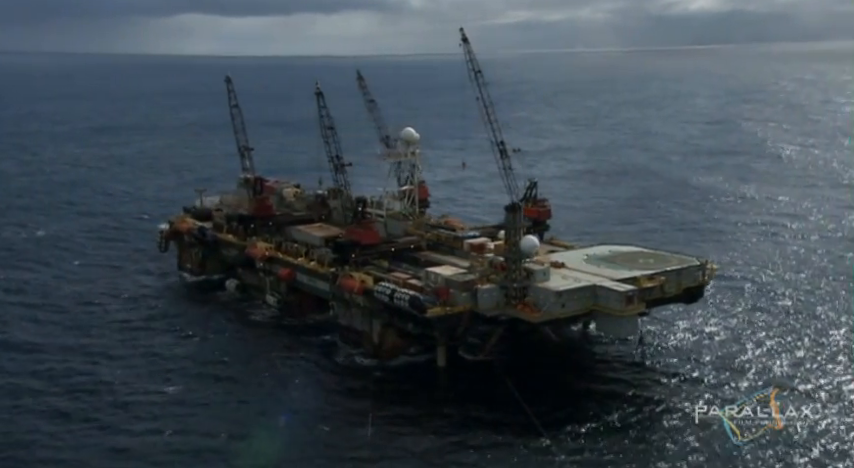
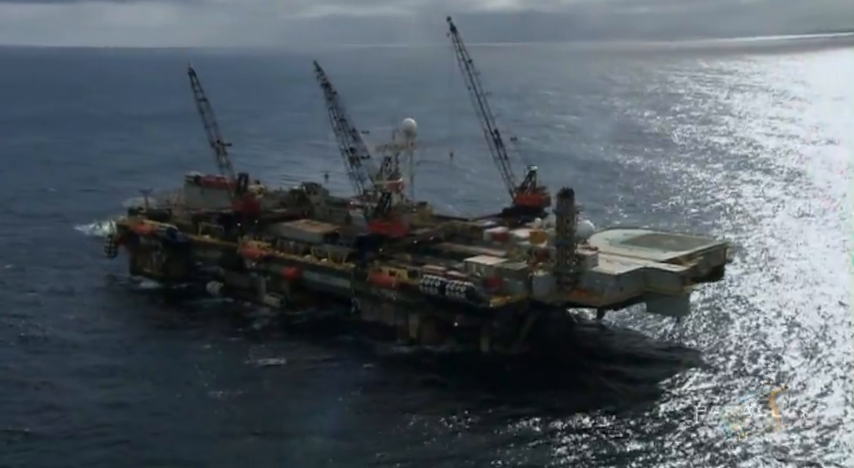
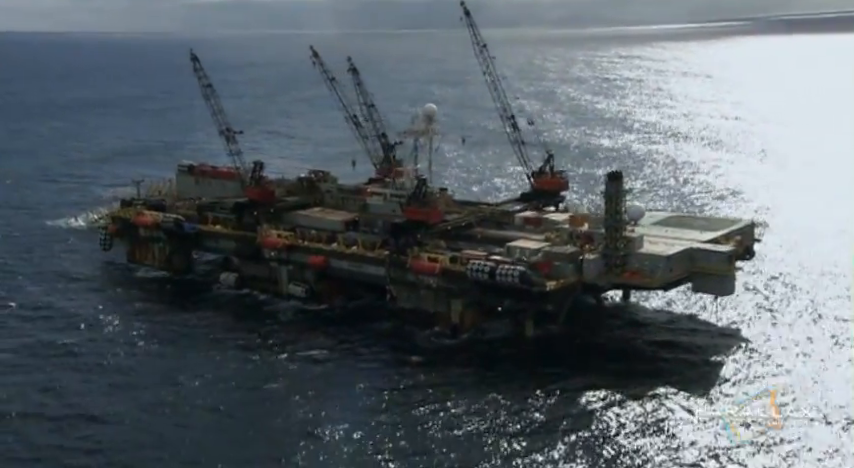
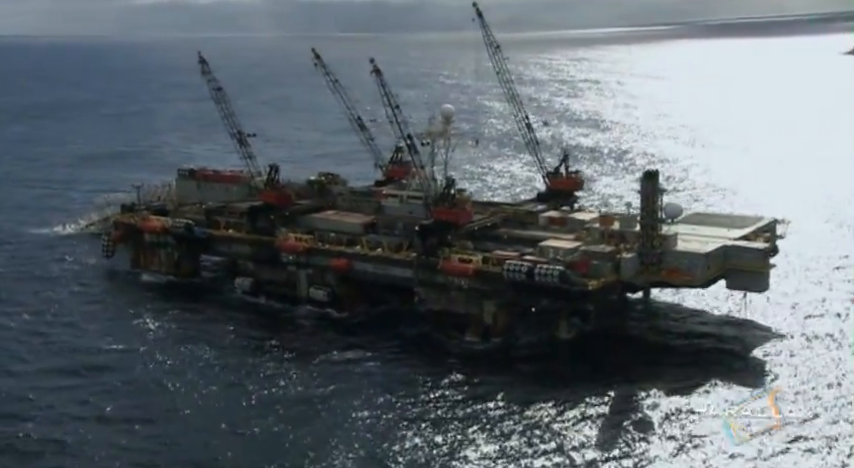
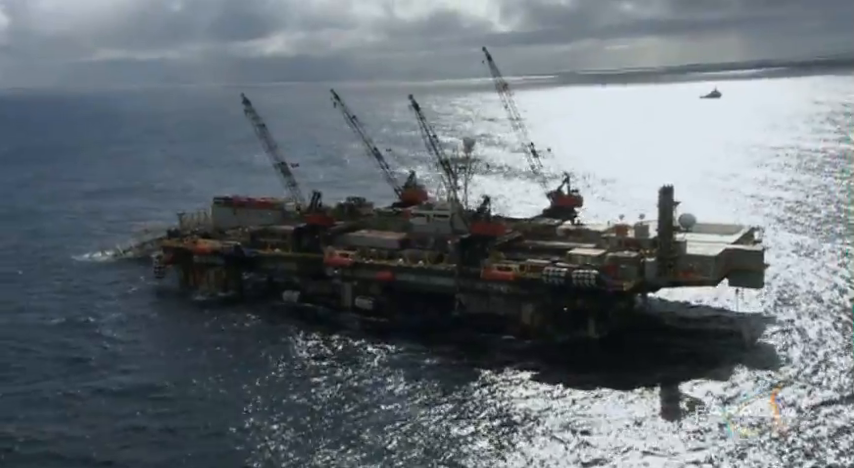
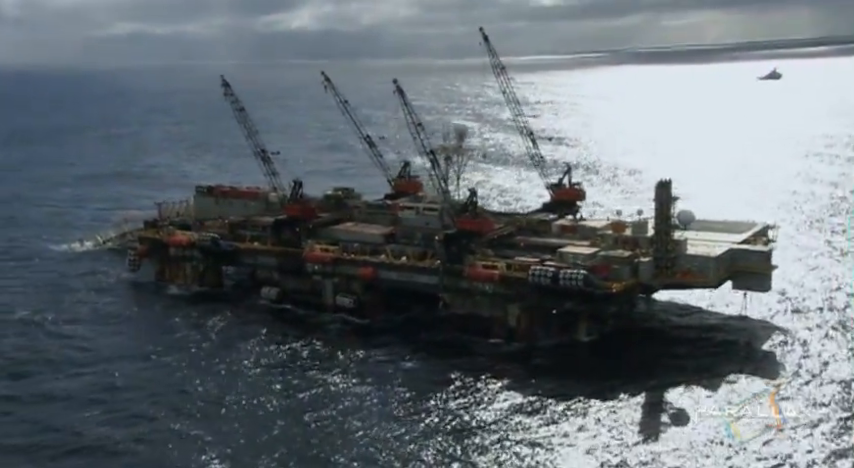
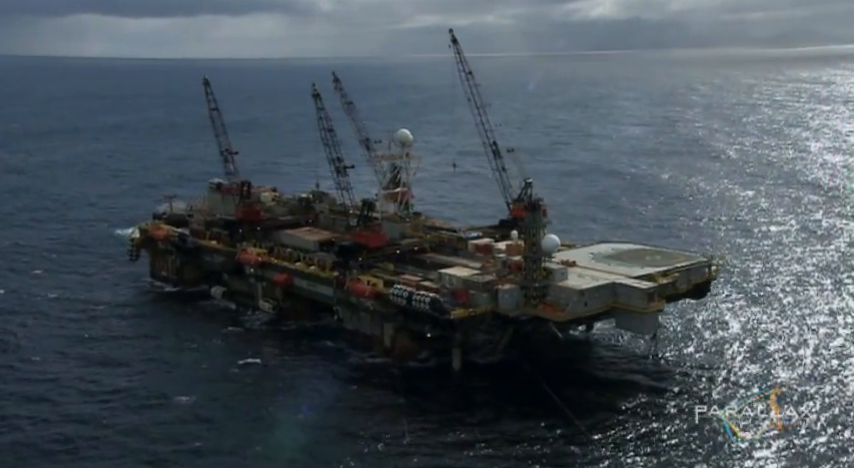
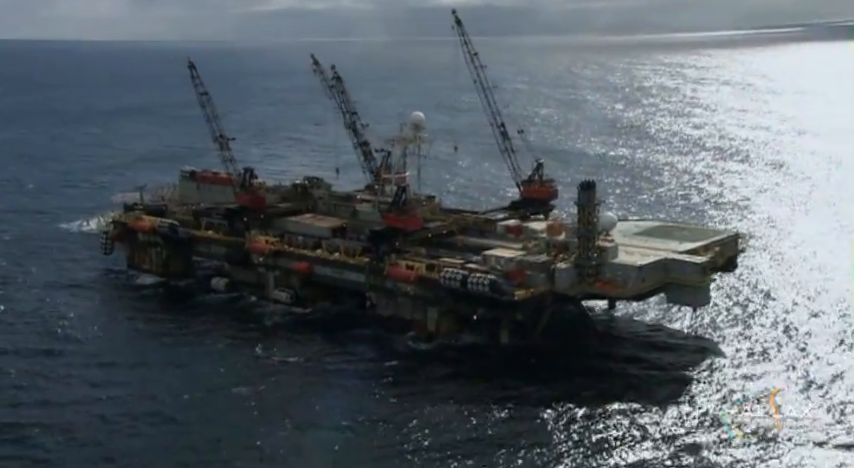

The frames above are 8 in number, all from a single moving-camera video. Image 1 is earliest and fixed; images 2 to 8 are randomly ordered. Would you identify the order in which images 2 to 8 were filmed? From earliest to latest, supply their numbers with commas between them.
7, 2, 8, 3, 4, 6, 5
